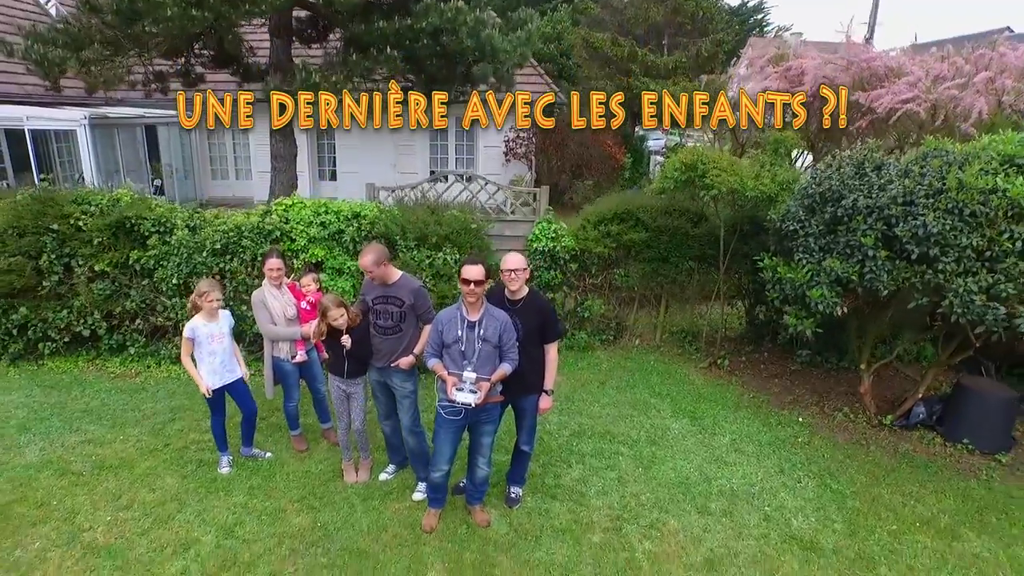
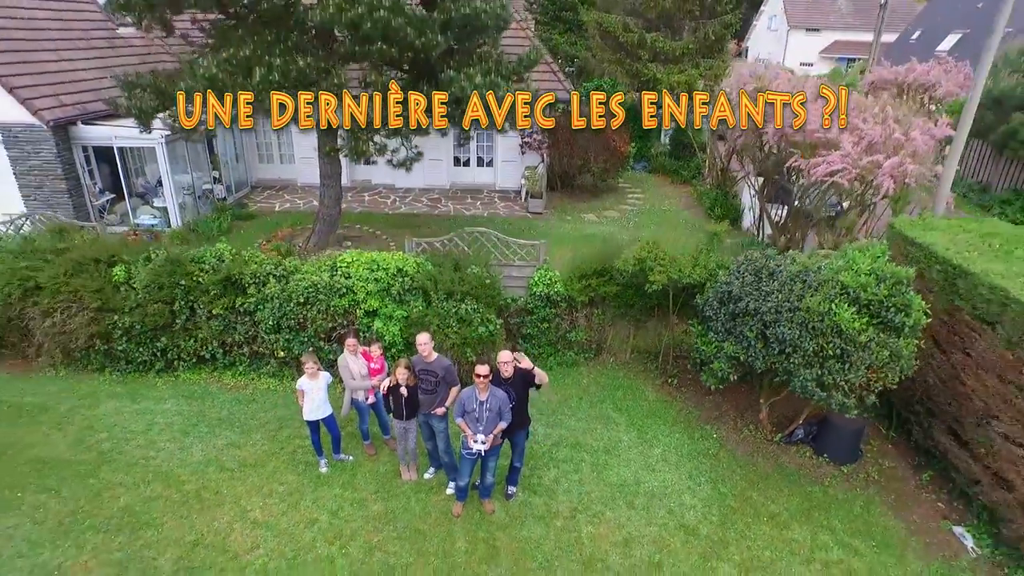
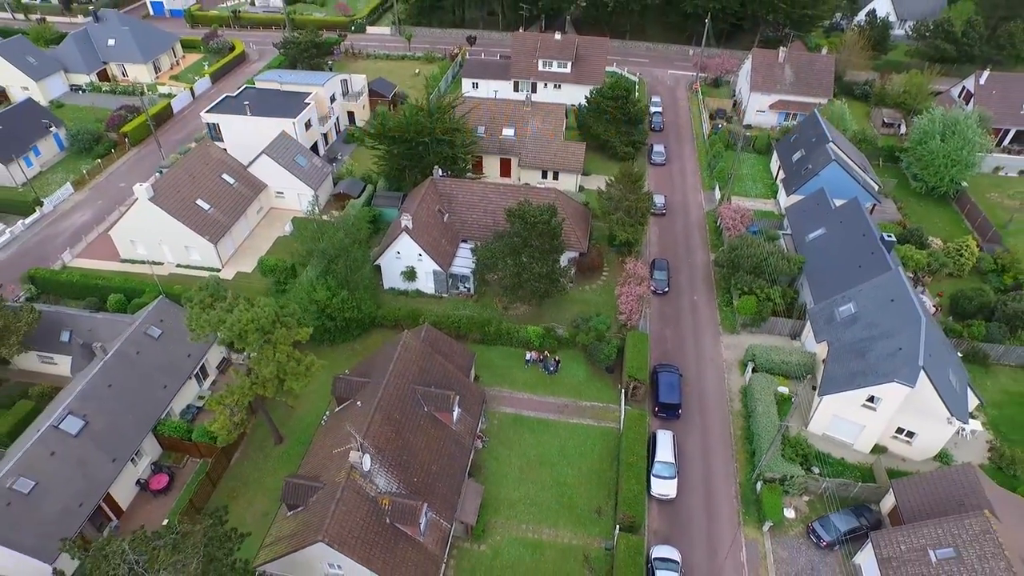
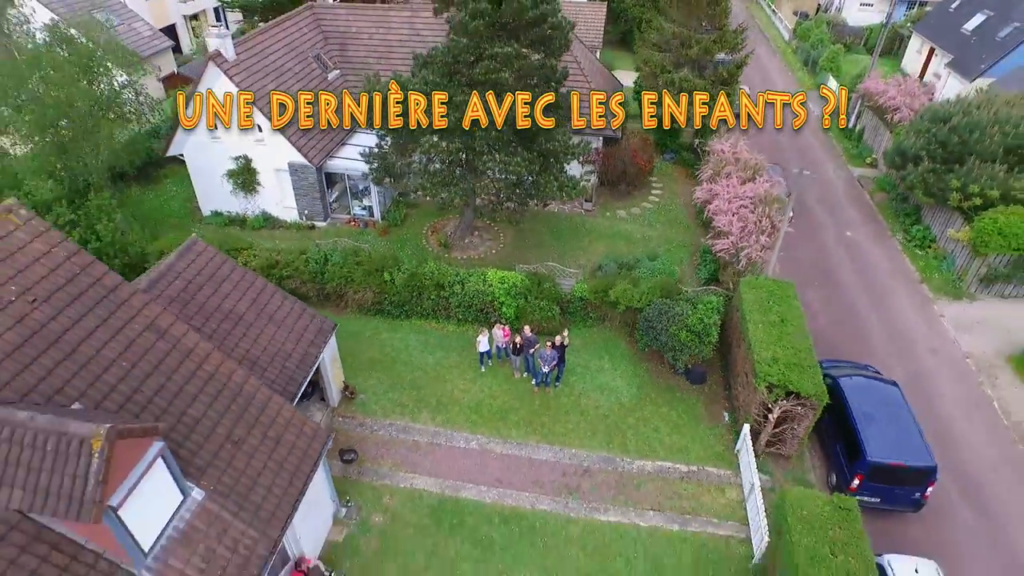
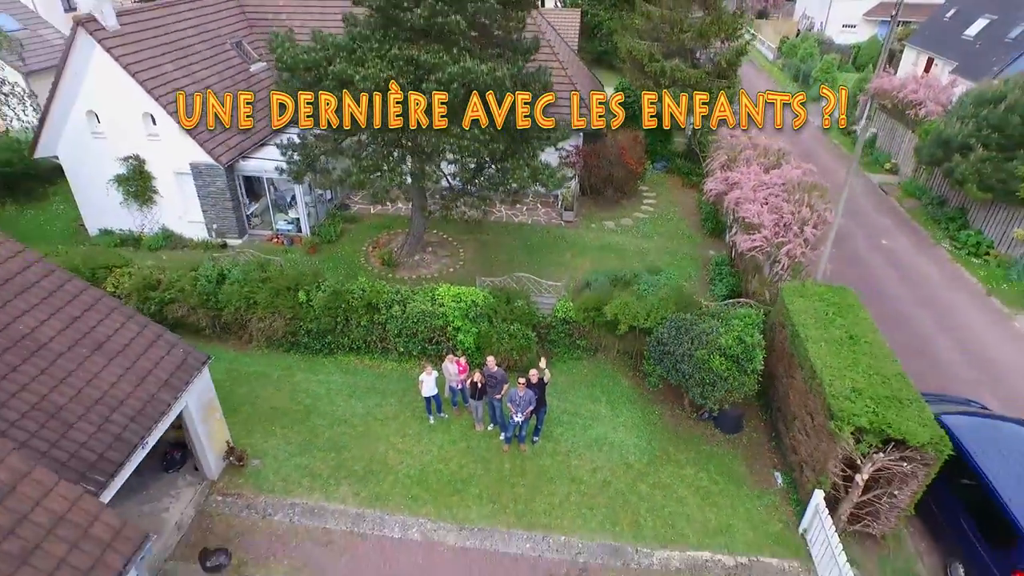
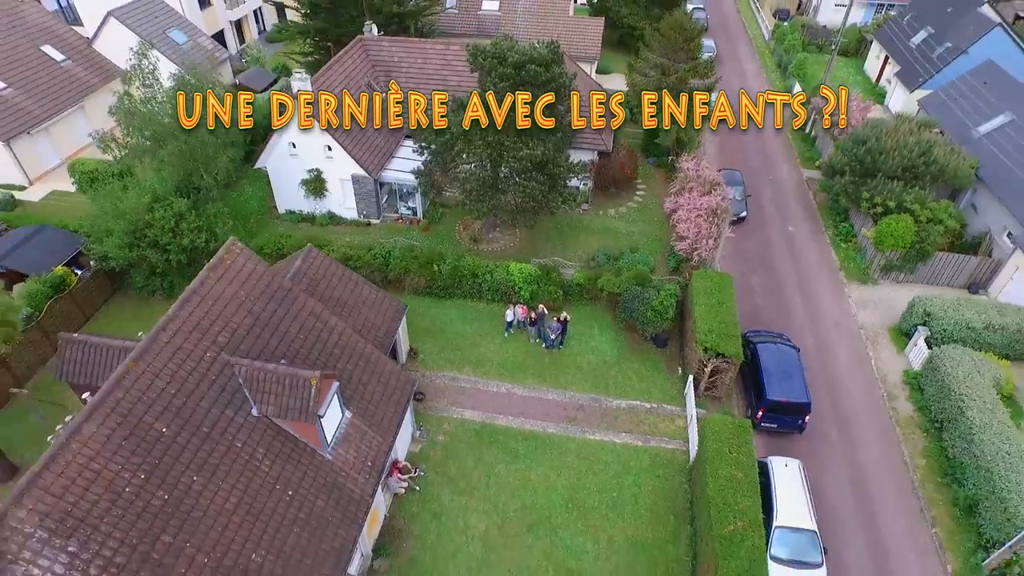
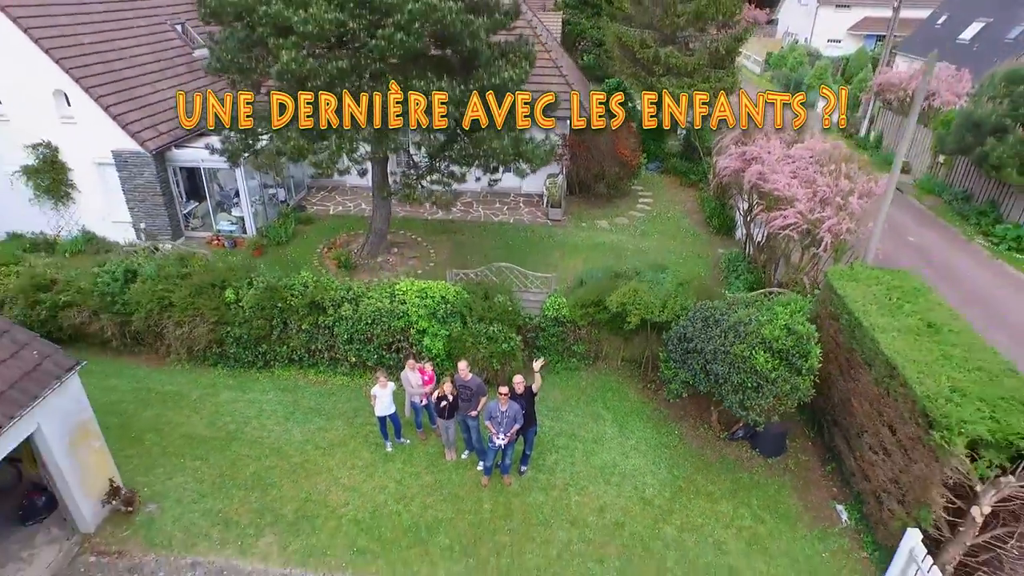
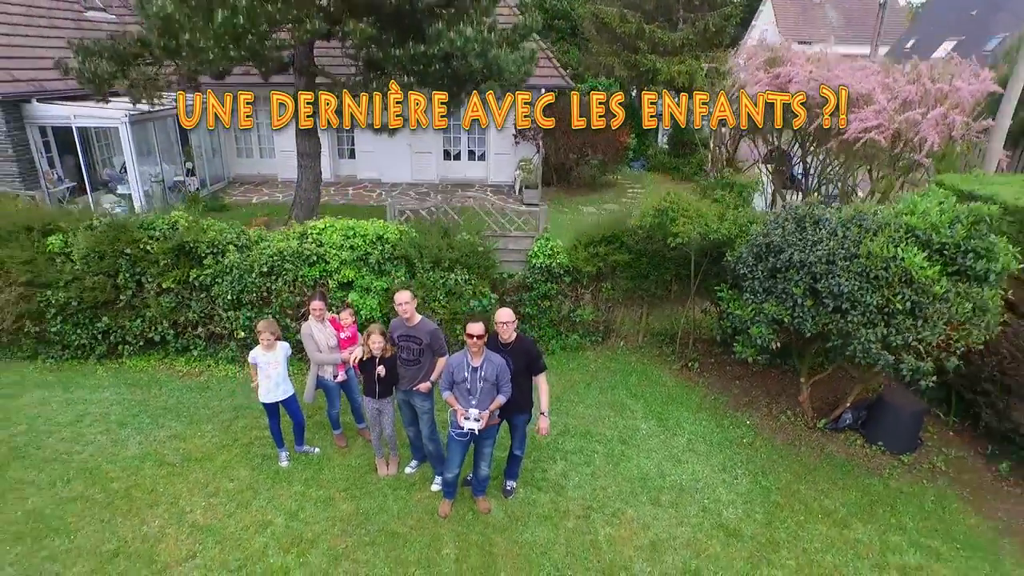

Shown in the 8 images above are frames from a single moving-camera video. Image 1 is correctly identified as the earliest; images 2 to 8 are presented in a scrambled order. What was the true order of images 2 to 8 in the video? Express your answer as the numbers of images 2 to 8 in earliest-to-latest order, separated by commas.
8, 2, 7, 5, 4, 6, 3
